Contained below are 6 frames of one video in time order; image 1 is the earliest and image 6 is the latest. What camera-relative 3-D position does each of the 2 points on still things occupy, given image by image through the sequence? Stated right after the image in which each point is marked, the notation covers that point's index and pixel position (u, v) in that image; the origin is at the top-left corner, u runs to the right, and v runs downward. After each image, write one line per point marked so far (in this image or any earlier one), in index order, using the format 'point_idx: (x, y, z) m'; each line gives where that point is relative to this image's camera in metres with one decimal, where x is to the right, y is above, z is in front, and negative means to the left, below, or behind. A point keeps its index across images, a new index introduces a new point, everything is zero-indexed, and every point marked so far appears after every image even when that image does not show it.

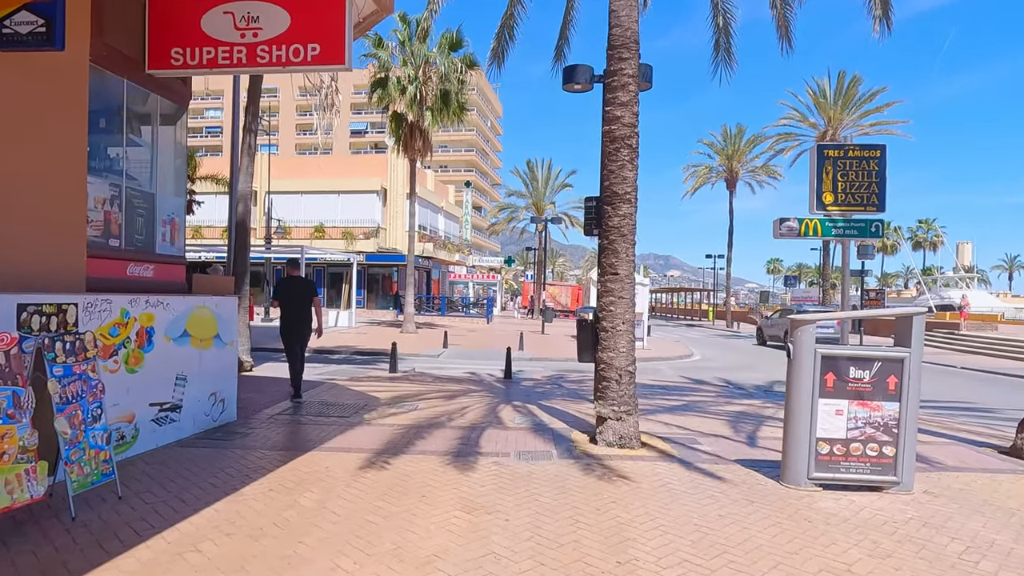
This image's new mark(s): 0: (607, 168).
0: (+1.0, +1.3, +7.0) m
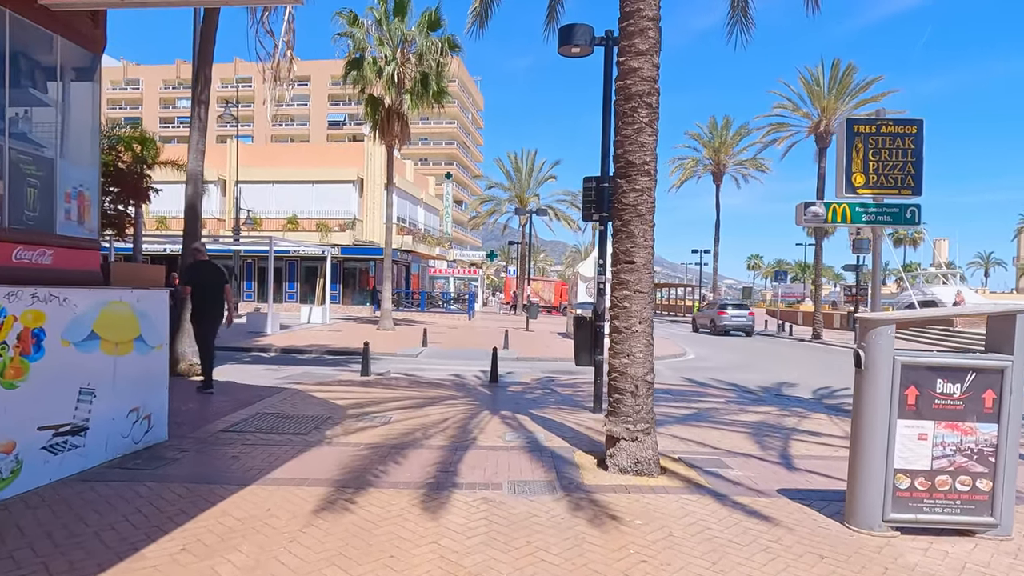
0: (+1.0, +1.4, +5.7) m
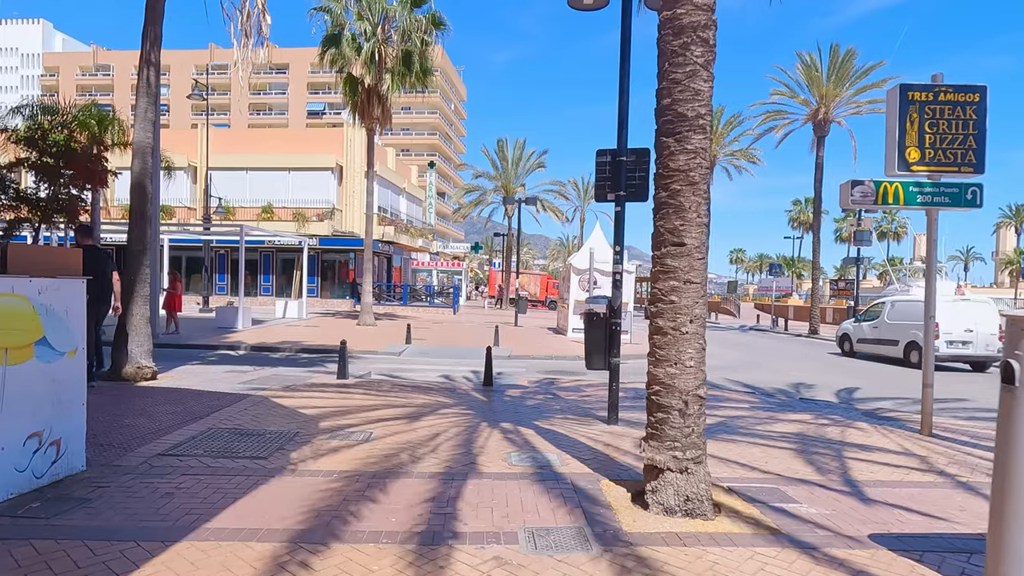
0: (+1.1, +1.5, +4.4) m
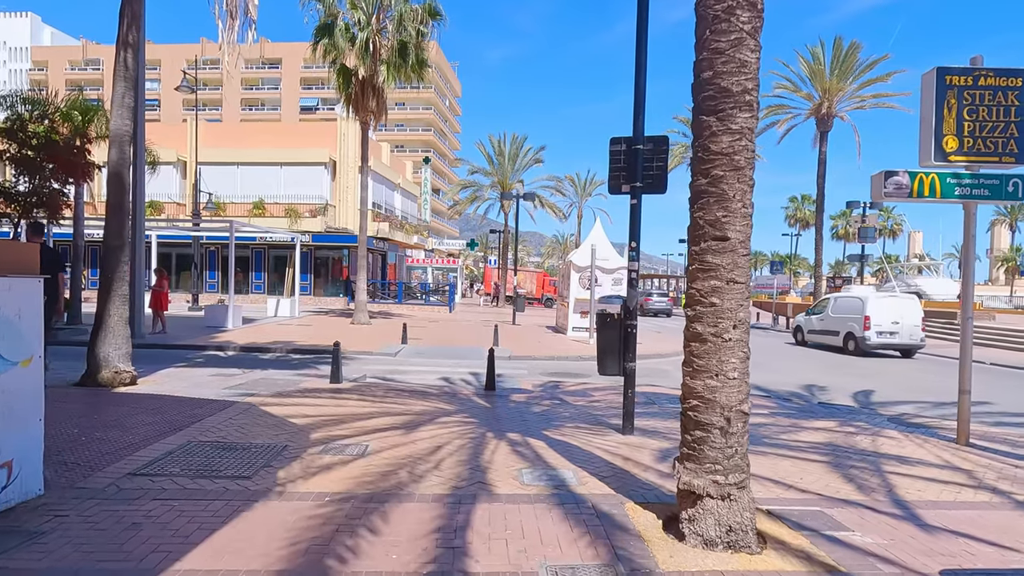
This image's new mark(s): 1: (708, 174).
0: (+1.2, +1.5, +3.9) m
1: (+1.2, +0.7, +3.9) m
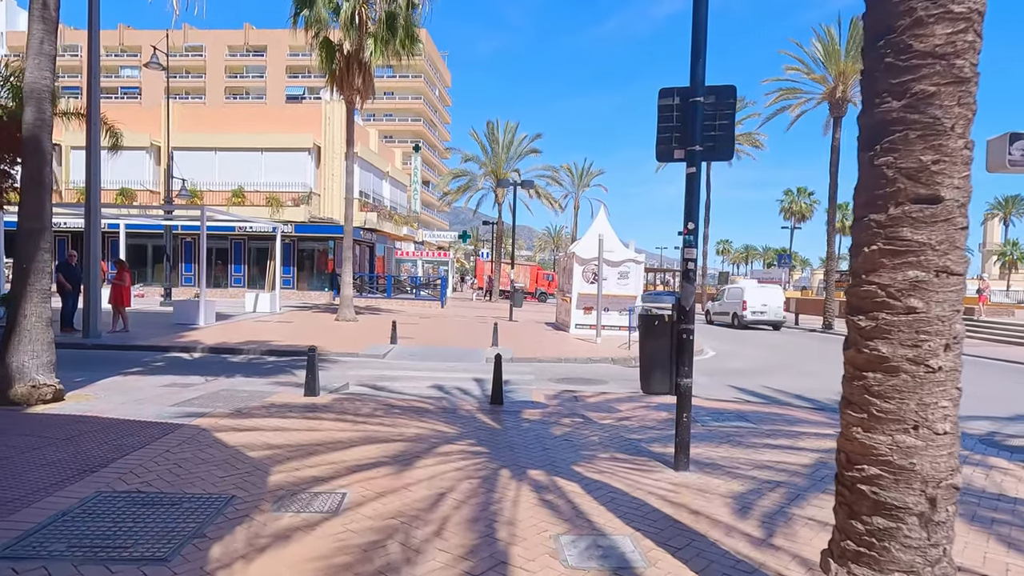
0: (+1.4, +1.5, +2.3) m
1: (+1.5, +0.7, +2.3) m
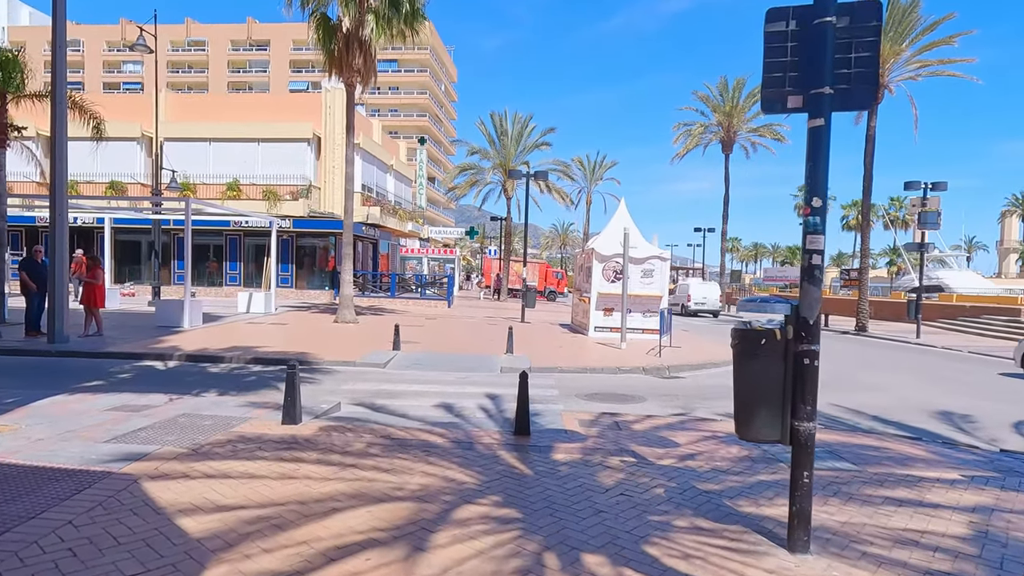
0: (+1.7, +1.5, +0.6) m
1: (+1.7, +0.7, +0.7) m
